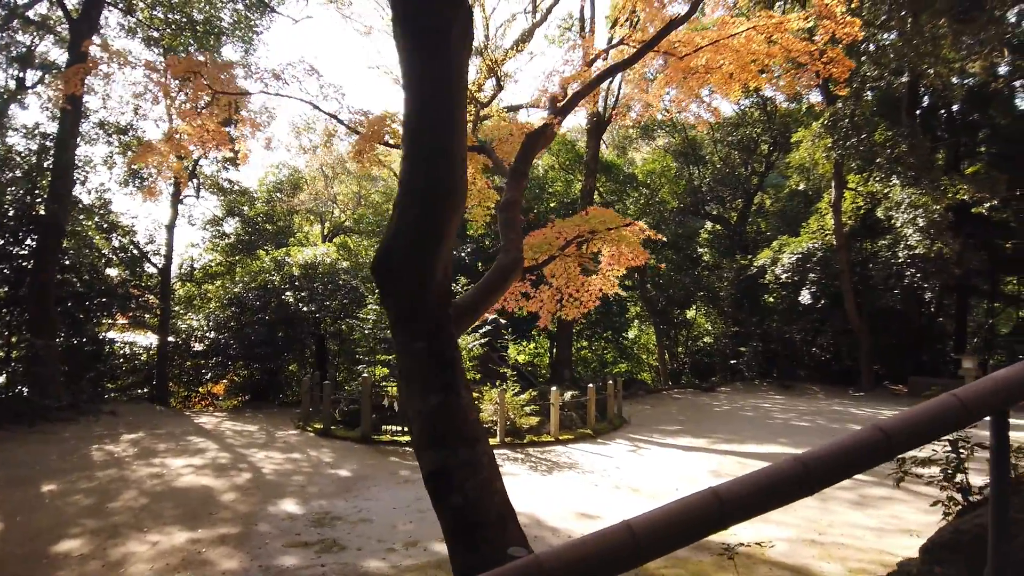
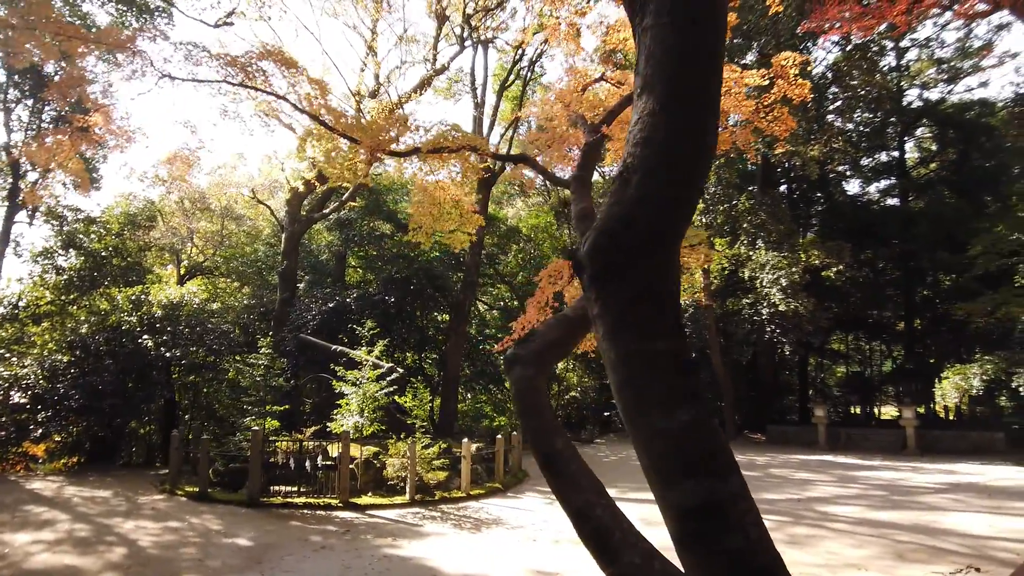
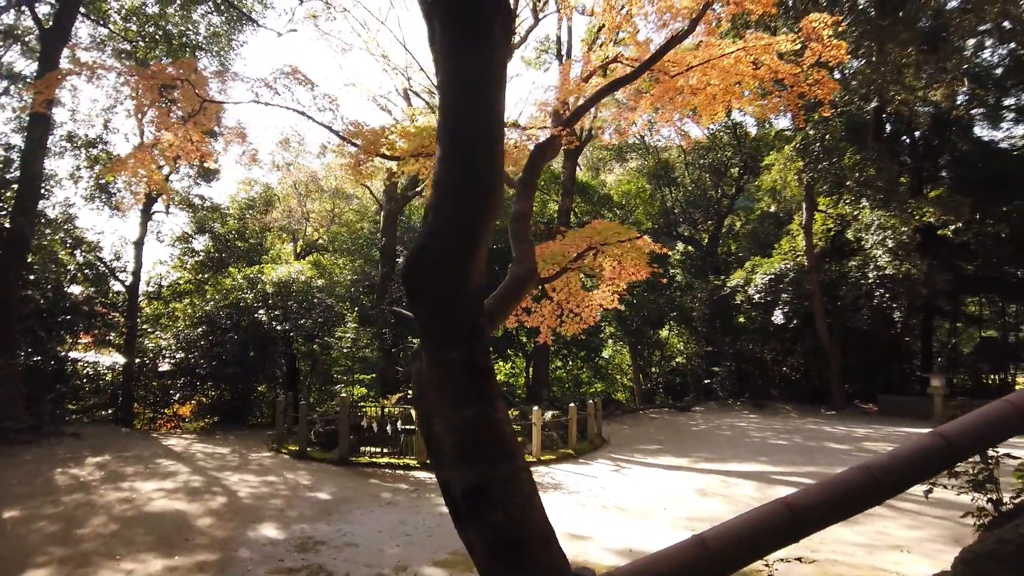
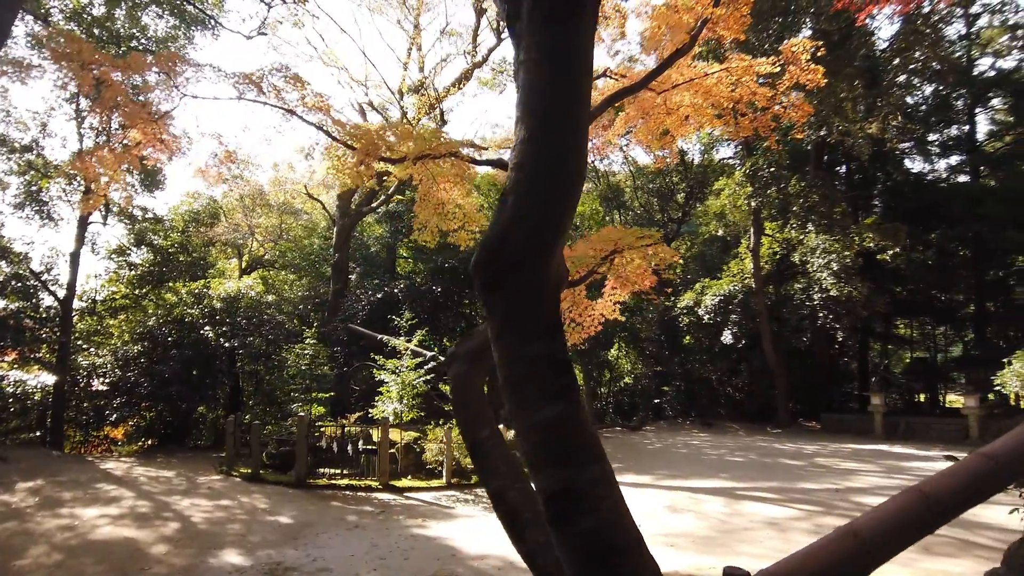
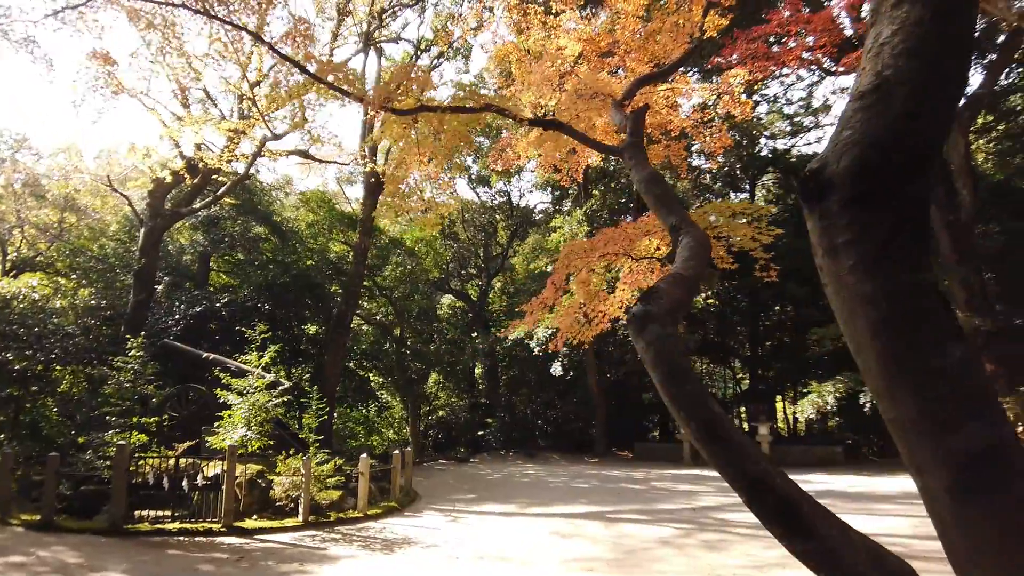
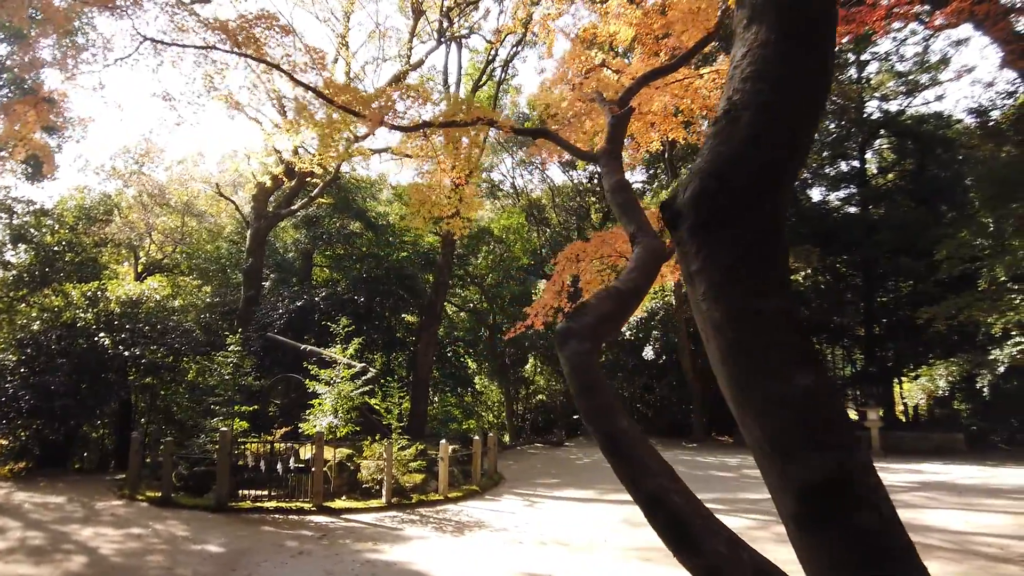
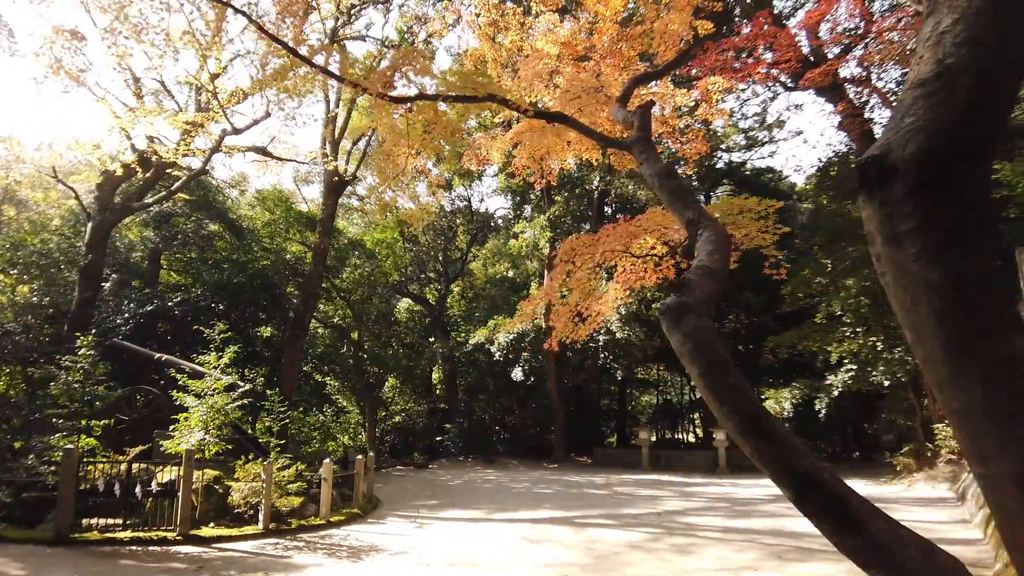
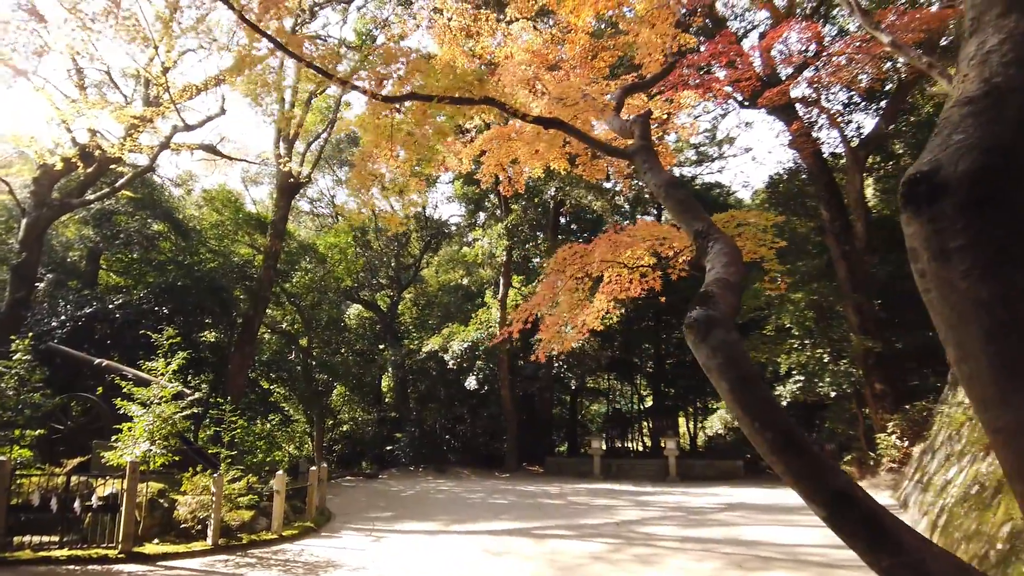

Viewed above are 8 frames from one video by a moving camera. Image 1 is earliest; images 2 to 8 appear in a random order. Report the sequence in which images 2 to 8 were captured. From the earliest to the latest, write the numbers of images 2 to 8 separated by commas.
3, 4, 2, 6, 5, 7, 8
